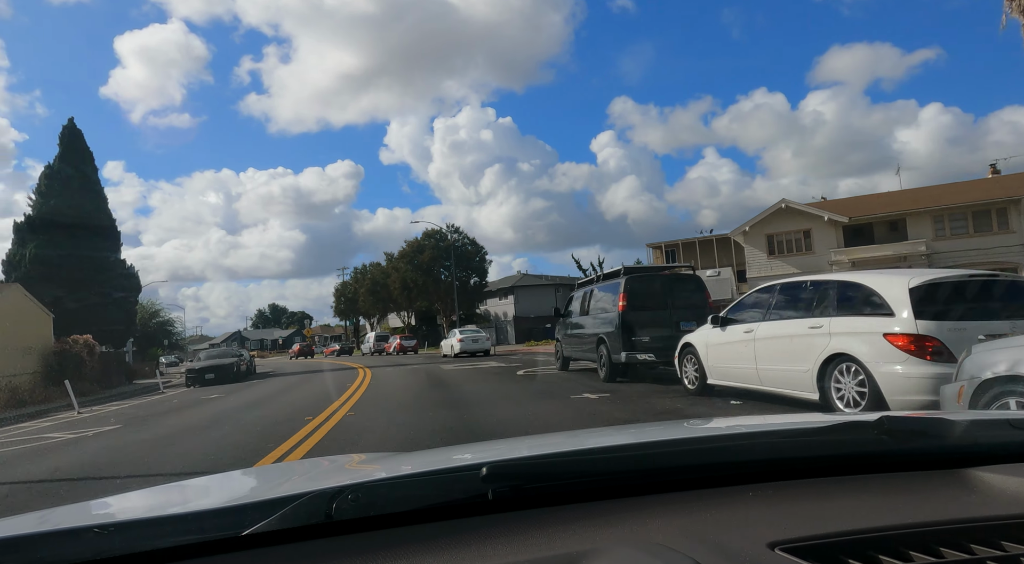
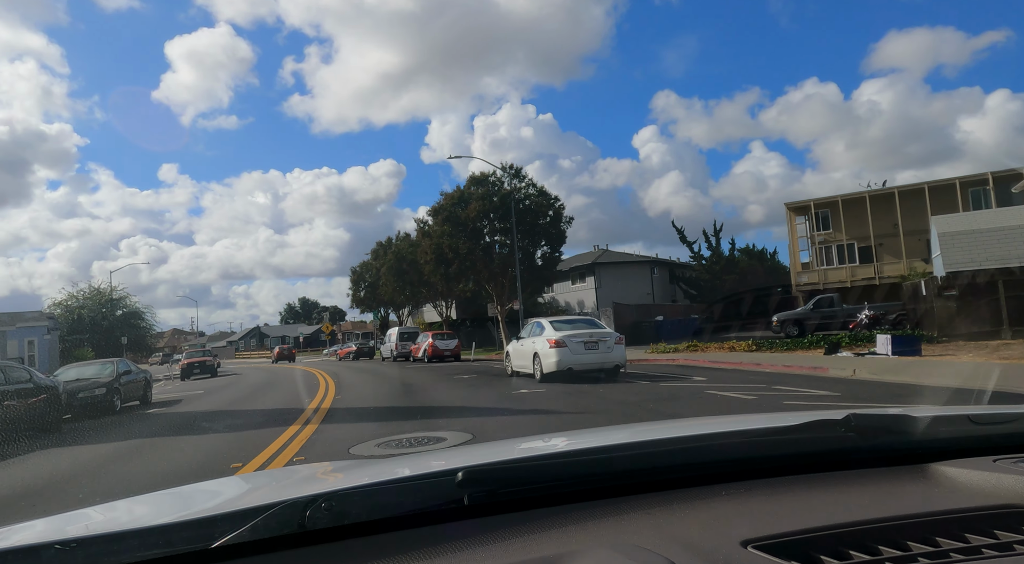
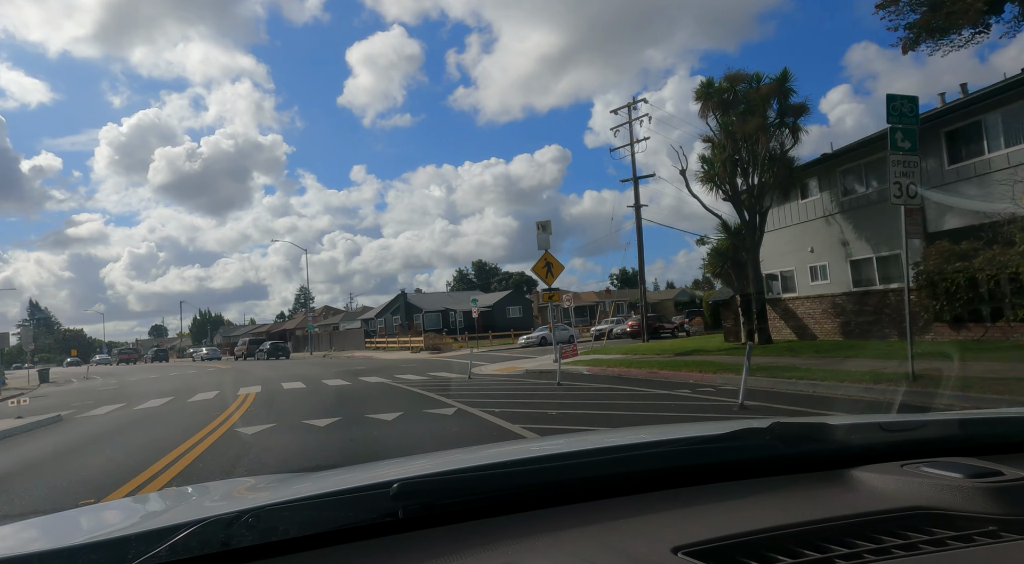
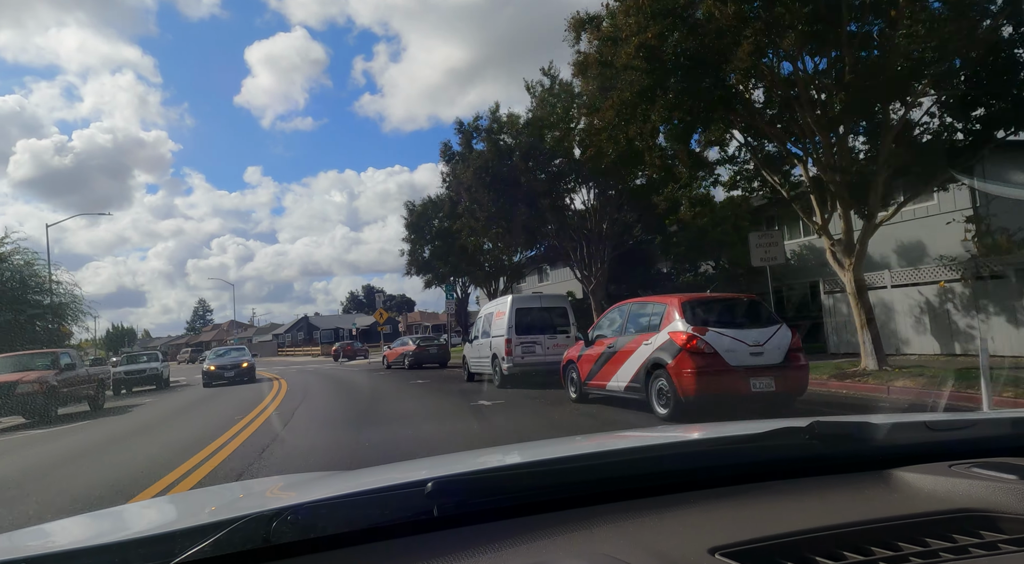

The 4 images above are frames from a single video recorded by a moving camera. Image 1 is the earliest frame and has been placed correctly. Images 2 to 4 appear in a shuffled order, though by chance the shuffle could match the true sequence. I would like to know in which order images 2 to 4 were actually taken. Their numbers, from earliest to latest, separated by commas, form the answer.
2, 4, 3
